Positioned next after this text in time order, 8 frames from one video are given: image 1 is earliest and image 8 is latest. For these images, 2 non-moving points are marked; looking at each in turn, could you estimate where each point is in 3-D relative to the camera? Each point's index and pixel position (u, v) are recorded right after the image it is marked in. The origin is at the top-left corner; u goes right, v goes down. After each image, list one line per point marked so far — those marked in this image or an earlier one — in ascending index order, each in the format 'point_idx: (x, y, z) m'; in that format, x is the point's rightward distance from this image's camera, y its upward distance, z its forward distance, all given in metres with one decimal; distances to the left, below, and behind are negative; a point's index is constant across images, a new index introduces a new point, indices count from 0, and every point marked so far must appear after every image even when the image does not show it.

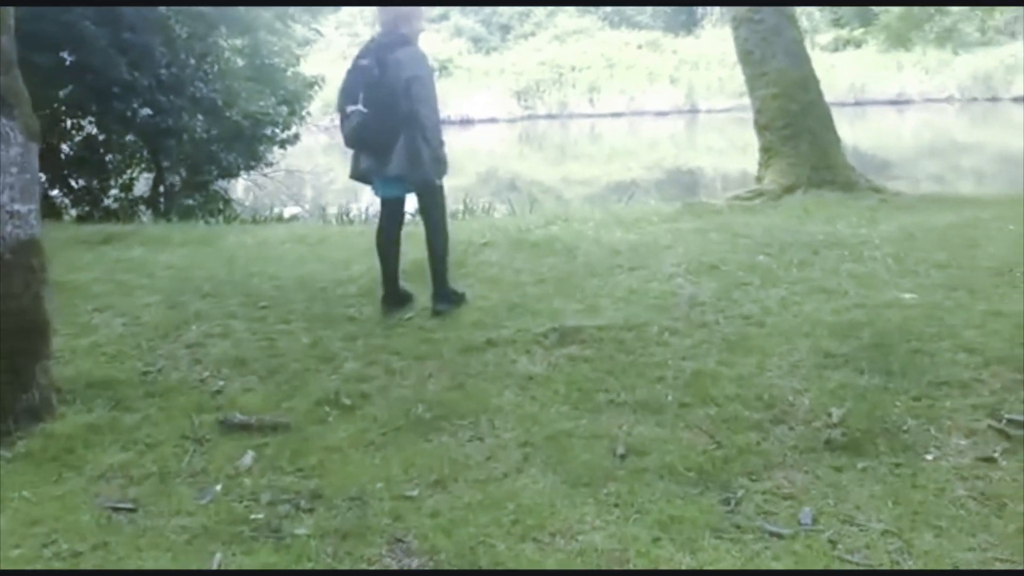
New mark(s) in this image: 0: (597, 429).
0: (+0.3, -0.4, +3.2) m
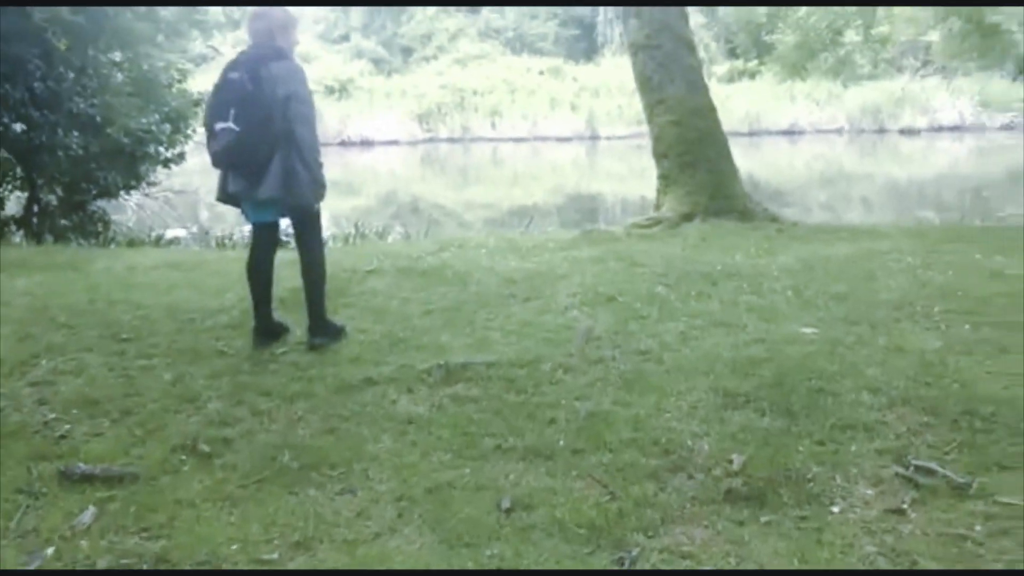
0: (-0.1, -0.5, +3.0) m
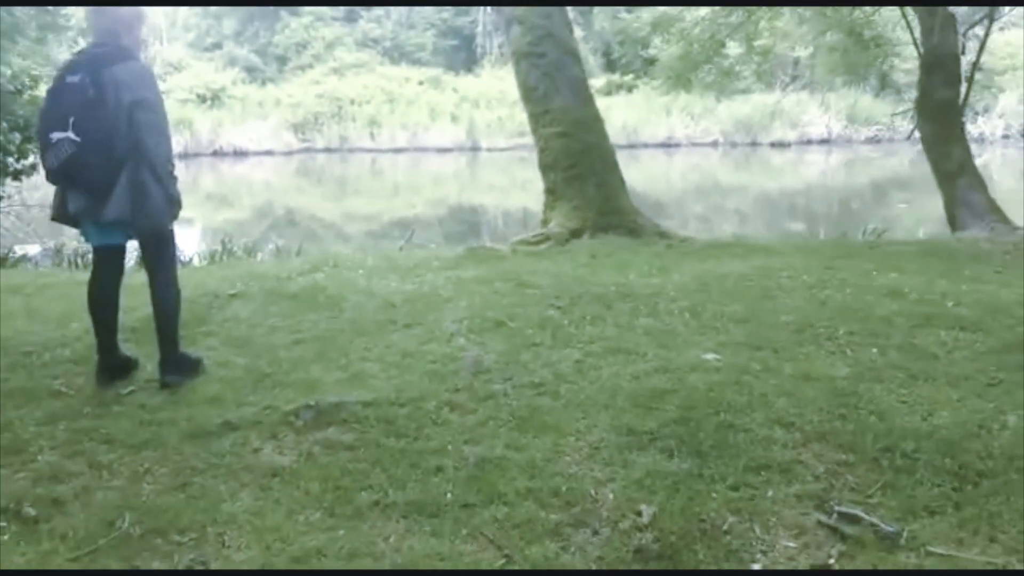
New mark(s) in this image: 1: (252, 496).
0: (-0.4, -0.6, +2.6) m
1: (-0.7, -0.5, +2.8) m
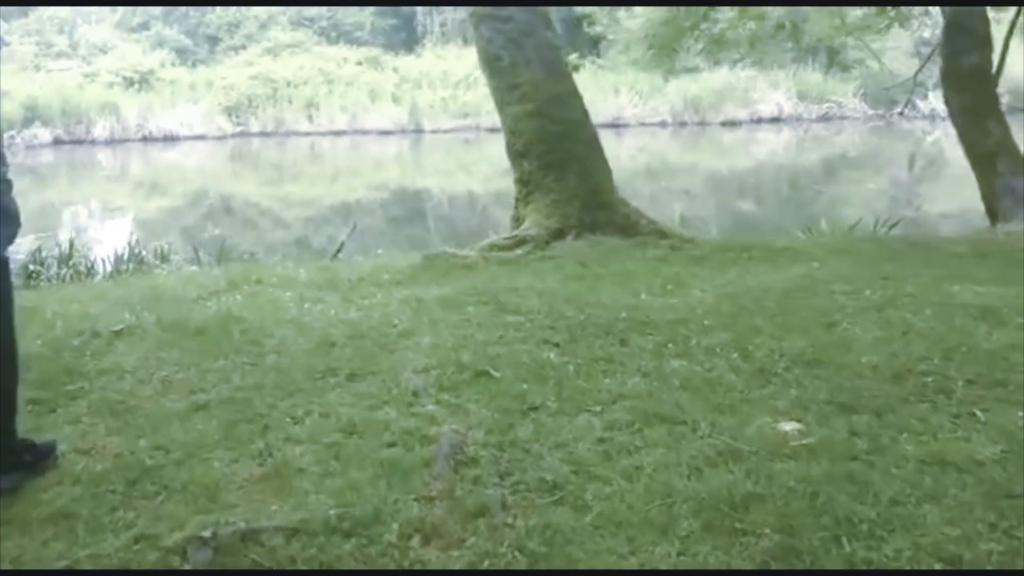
0: (-0.3, -0.7, +1.4) m
1: (-0.7, -0.7, +1.7) m
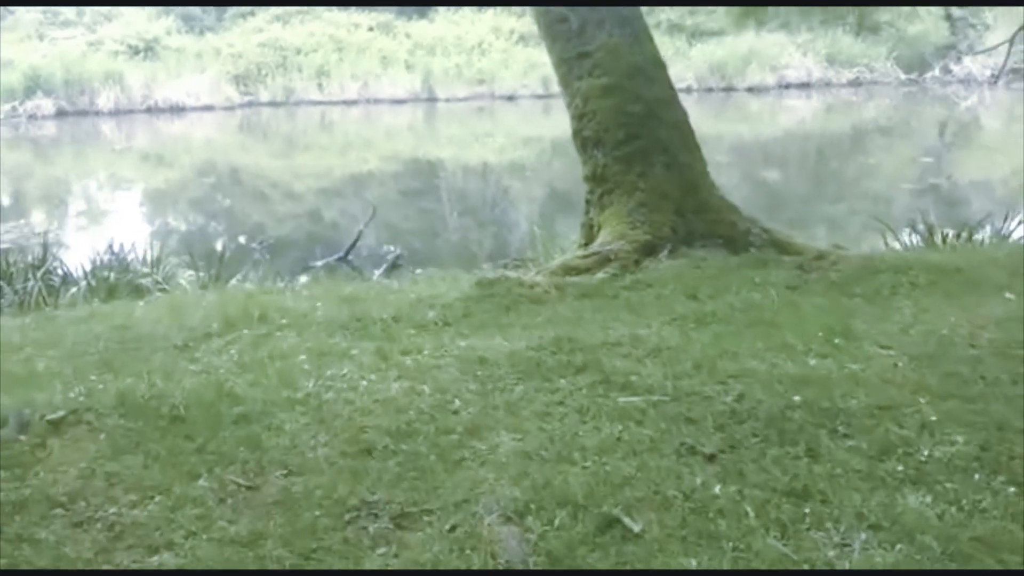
0: (-0.1, -1.0, +0.3) m
1: (-0.4, -0.9, +0.6) m
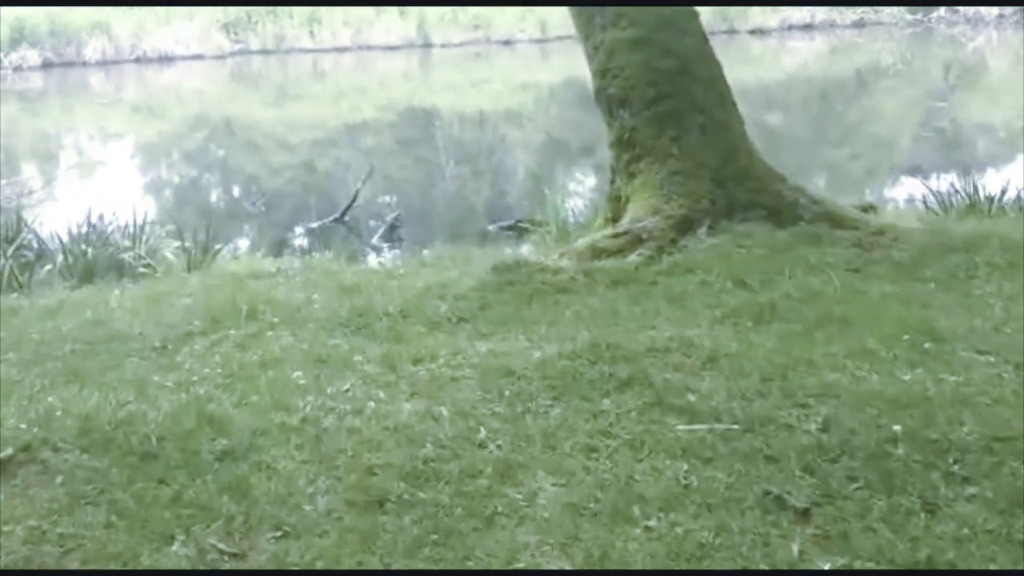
0: (0.0, -1.1, 0.0) m
1: (-0.3, -1.0, +0.2) m
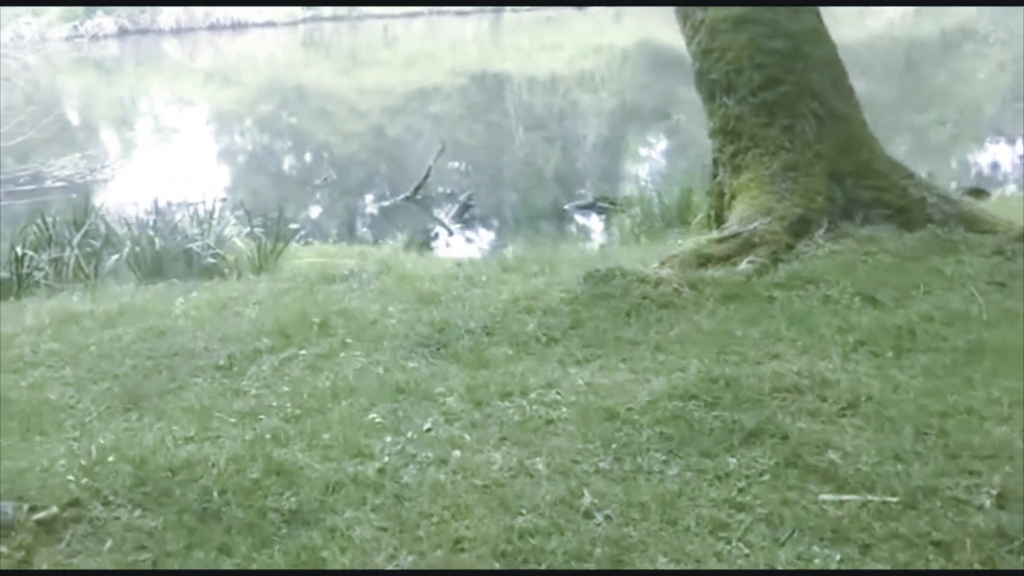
0: (+0.1, -1.2, -0.3) m
1: (-0.3, -1.2, -0.1) m
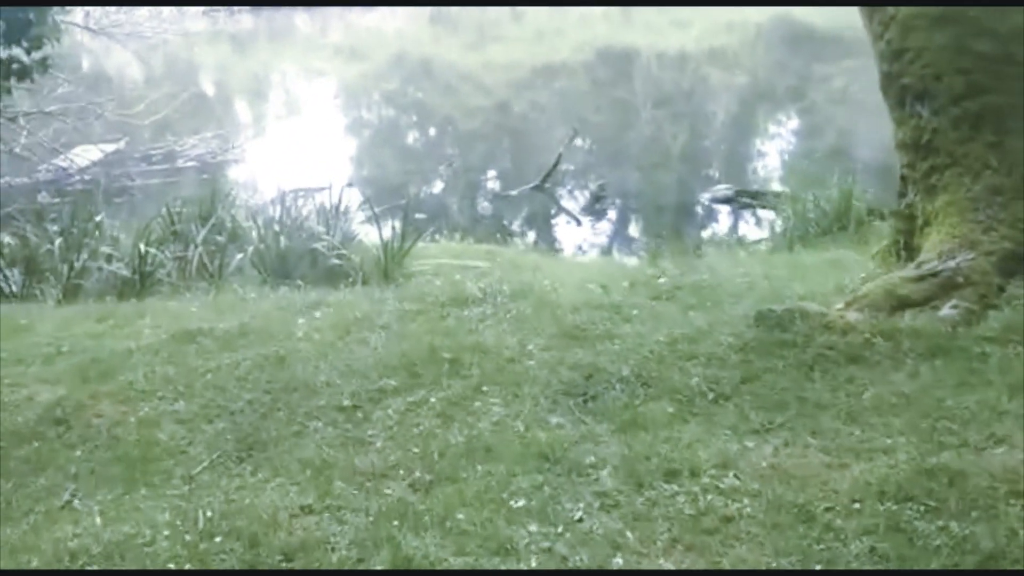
0: (0.0, -1.4, -0.6) m
1: (-0.2, -1.3, -0.3) m
